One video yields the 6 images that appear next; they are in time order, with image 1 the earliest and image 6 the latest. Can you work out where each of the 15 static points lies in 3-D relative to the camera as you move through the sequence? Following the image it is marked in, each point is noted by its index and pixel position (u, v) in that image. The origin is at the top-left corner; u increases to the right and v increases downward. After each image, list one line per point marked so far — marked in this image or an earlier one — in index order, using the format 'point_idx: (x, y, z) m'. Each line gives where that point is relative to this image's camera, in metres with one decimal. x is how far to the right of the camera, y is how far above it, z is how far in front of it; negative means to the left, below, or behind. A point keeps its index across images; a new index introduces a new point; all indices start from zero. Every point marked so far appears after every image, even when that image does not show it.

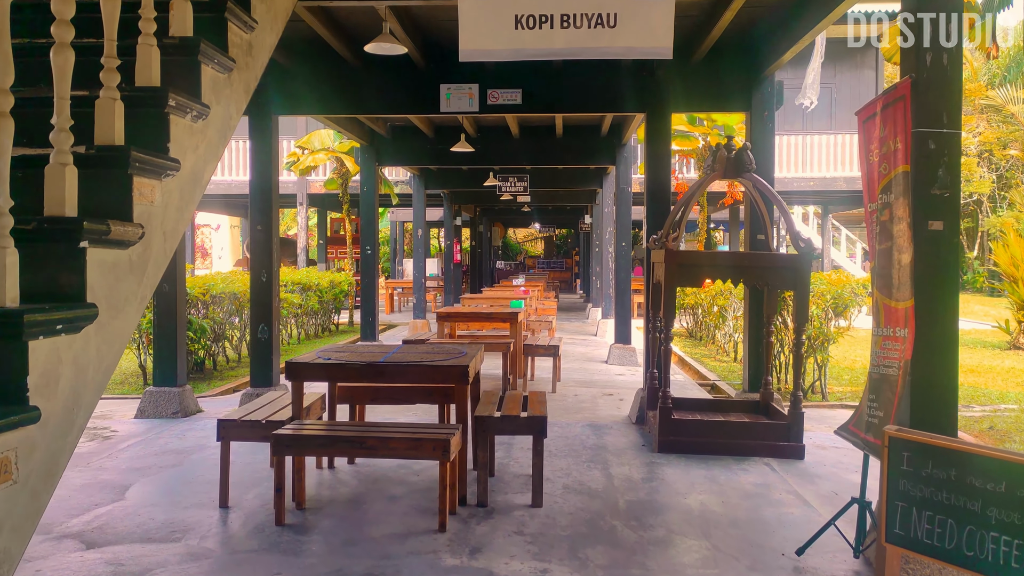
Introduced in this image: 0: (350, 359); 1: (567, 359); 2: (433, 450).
0: (-0.8, -0.4, +4.1) m
1: (+0.6, -0.8, +9.7) m
2: (-0.3, -0.7, +3.6) m
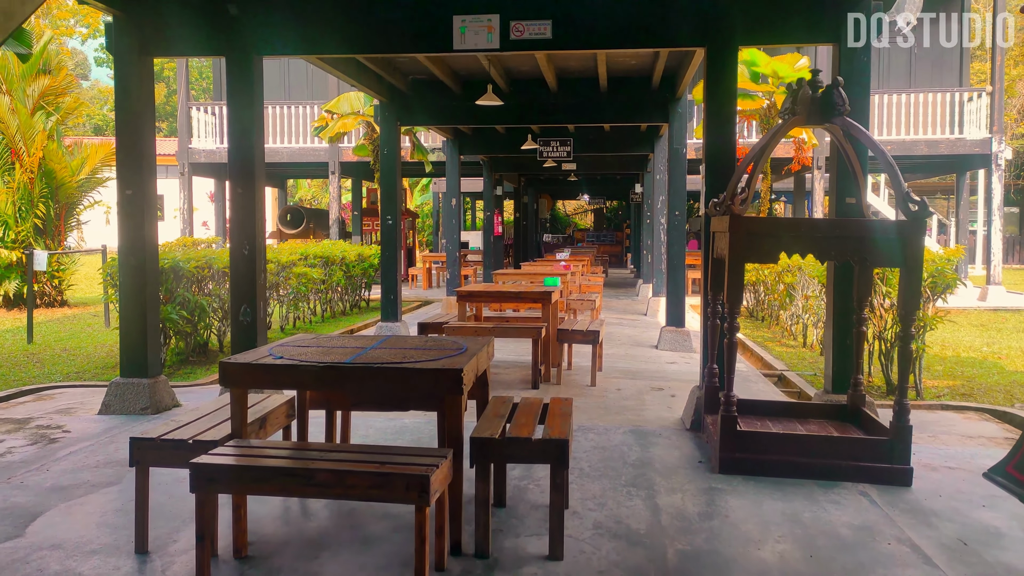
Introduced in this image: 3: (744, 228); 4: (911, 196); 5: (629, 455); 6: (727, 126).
0: (-0.7, -0.3, +3.1) m
1: (+1.0, -0.6, +8.6) m
2: (-0.3, -0.6, +2.6) m
3: (+1.1, +0.3, +4.0) m
4: (+1.9, +0.4, +4.0) m
5: (+0.6, -0.9, +4.3) m
6: (+1.3, +1.0, +4.9) m
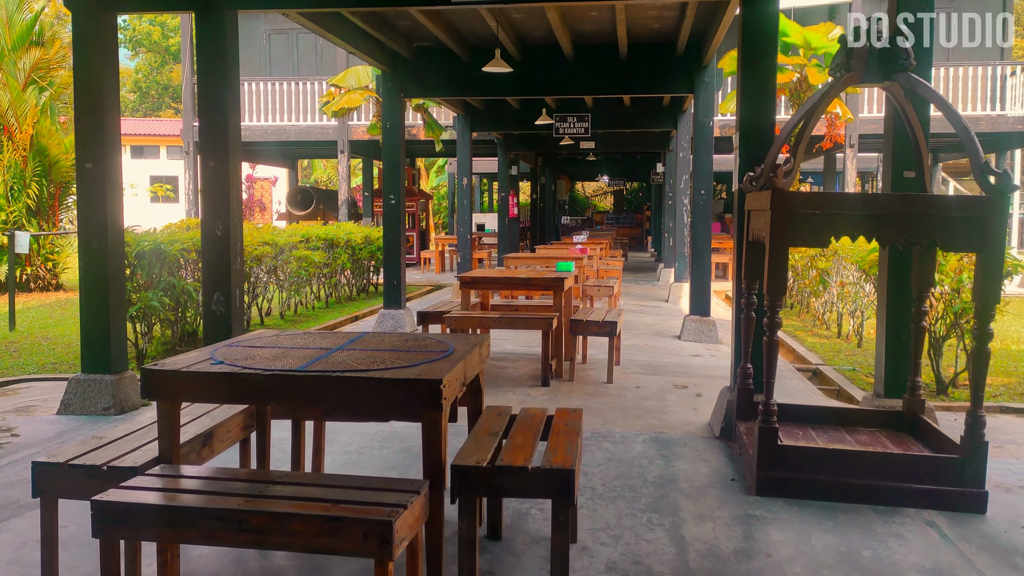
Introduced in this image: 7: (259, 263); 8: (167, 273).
0: (-0.8, -0.2, +2.5) m
1: (+1.1, -0.4, +8.0) m
2: (-0.4, -0.6, +2.0) m
3: (+1.1, +0.3, +3.4) m
4: (+1.9, +0.5, +3.3) m
5: (+0.6, -0.8, +3.7) m
6: (+1.3, +1.0, +4.3) m
7: (-2.6, +0.2, +8.5) m
8: (-2.8, +0.1, +6.8) m
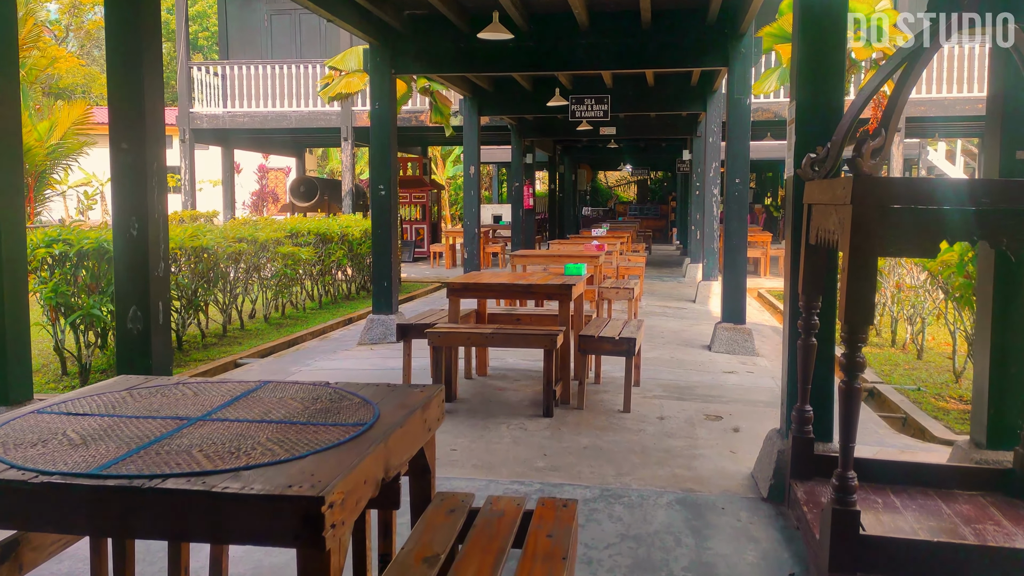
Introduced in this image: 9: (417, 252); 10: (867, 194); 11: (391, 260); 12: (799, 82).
0: (-0.9, -0.3, +1.6) m
1: (+1.2, -0.5, +7.0) m
2: (-0.5, -0.7, +1.0) m
3: (+1.1, +0.3, +2.4) m
4: (+1.8, +0.4, +2.3) m
5: (+0.5, -0.9, +2.7) m
6: (+1.3, +1.0, +3.3) m
7: (-2.6, +0.2, +7.6) m
8: (-2.8, +0.1, +5.9) m
9: (-1.9, +0.7, +16.4) m
10: (+1.0, +0.3, +2.4) m
11: (-1.0, +0.2, +7.0) m
12: (+1.2, +0.9, +3.3) m
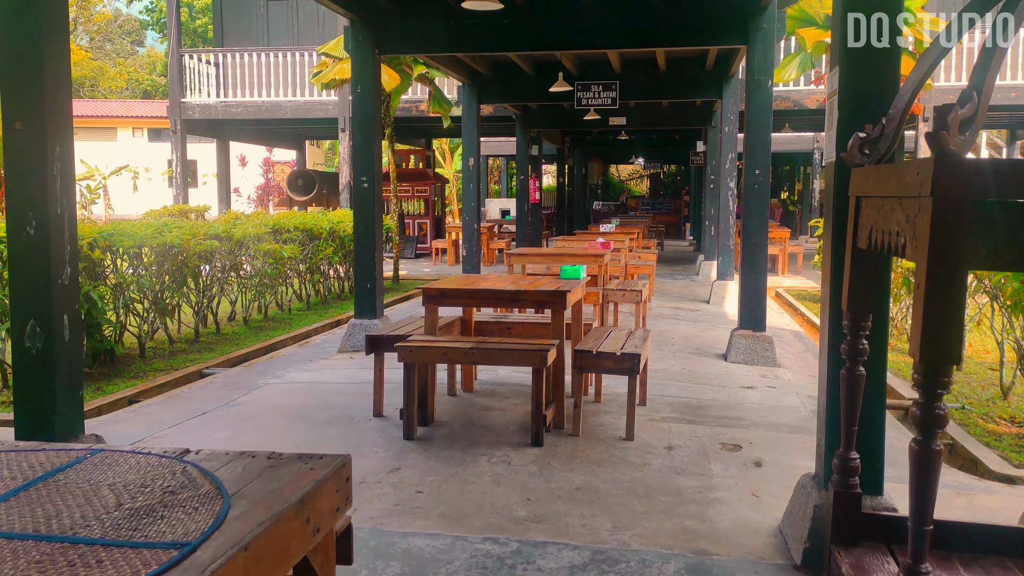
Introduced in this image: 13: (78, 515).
0: (-1.0, -0.4, +0.9) m
1: (+1.2, -0.5, +6.3) m
2: (-0.6, -0.8, +0.4) m
3: (+1.0, +0.2, +1.7) m
4: (+1.7, +0.4, +1.6) m
5: (+0.4, -0.9, +2.1) m
6: (+1.2, +0.9, +2.6) m
7: (-2.6, +0.2, +7.0) m
8: (-2.8, +0.1, +5.3) m
9: (-1.8, +0.8, +15.8) m
10: (+0.9, +0.2, +1.8) m
11: (-1.1, +0.2, +6.4) m
12: (+1.1, +0.8, +2.7) m
13: (-0.6, -0.3, +1.2) m
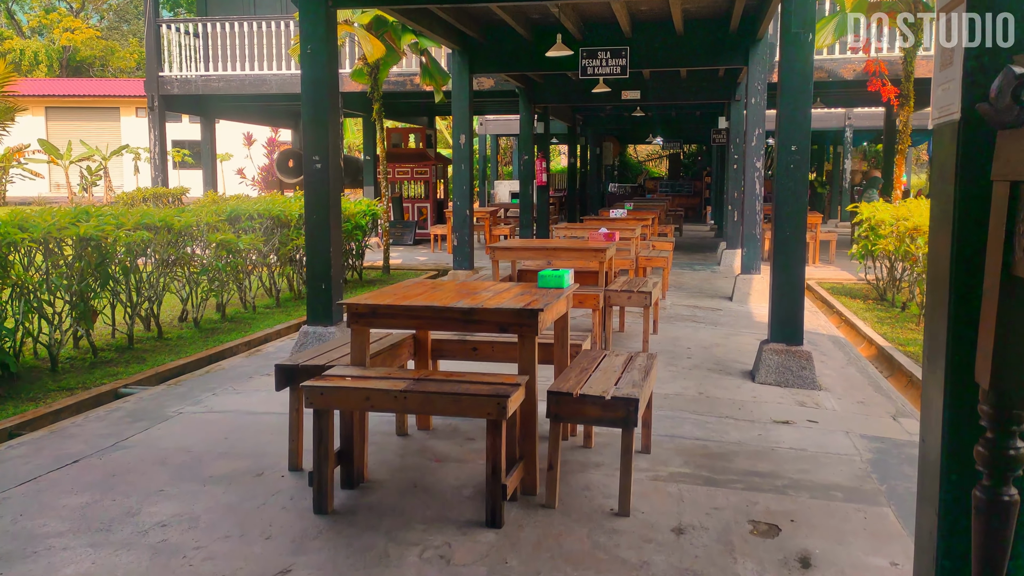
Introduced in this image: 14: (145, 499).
0: (-1.2, -0.5, -0.1) m
1: (+1.0, -0.5, +5.2) m
2: (-0.9, -0.9, -0.6) m
3: (+0.7, +0.1, +0.6) m
4: (+1.5, +0.2, +0.5) m
5: (+0.2, -1.0, +1.0) m
6: (+1.0, +0.8, +1.5) m
7: (-2.7, +0.2, +6.0) m
8: (-3.0, +0.1, +4.3) m
9: (-1.7, +1.0, +14.7) m
10: (+0.7, +0.1, +0.7) m
11: (-1.2, +0.2, +5.4) m
12: (+0.9, +0.7, +1.5) m
13: (-0.9, -0.4, +0.2) m
14: (-1.3, -0.8, +3.0) m
